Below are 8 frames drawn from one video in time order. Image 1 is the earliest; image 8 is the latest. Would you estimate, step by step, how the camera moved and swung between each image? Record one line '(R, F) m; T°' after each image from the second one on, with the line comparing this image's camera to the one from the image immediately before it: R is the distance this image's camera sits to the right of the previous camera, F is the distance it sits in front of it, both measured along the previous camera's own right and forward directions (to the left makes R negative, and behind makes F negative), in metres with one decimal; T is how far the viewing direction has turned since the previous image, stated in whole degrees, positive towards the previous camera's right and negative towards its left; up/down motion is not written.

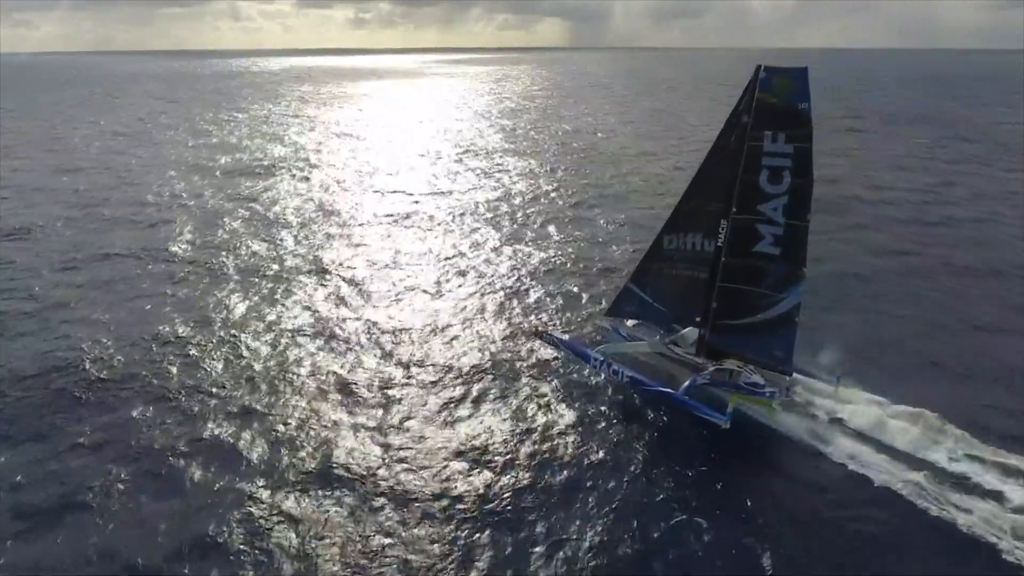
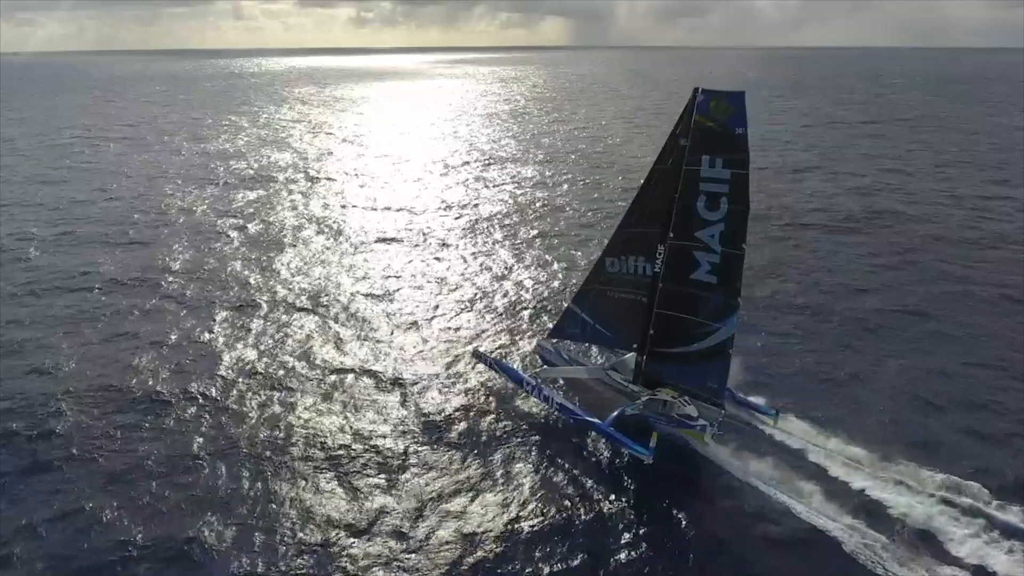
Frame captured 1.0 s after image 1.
(-0.3, +1.8) m; 0°
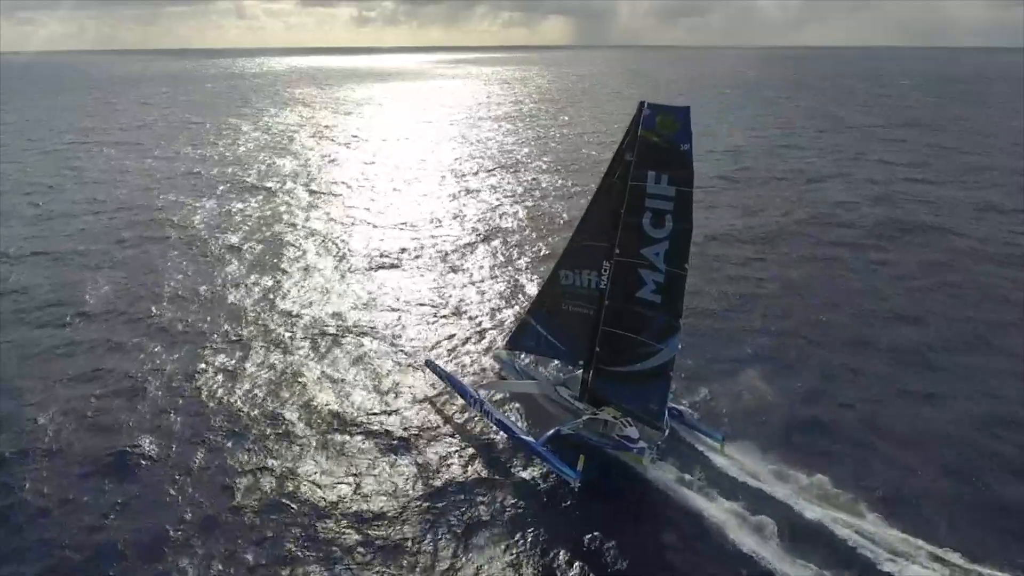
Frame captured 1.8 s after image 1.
(-0.4, +1.7) m; 0°
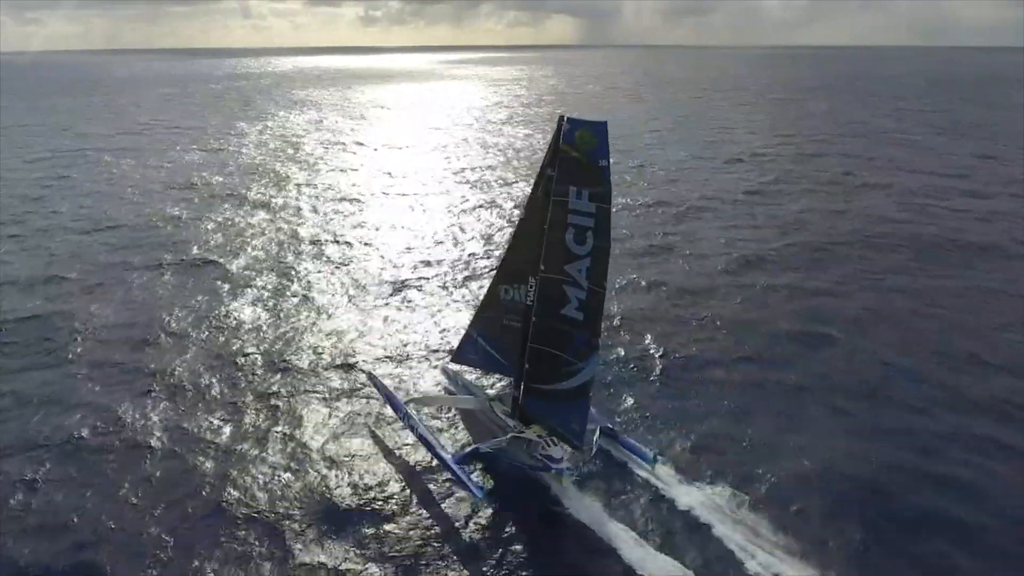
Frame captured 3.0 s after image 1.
(-0.7, +2.8) m; 0°
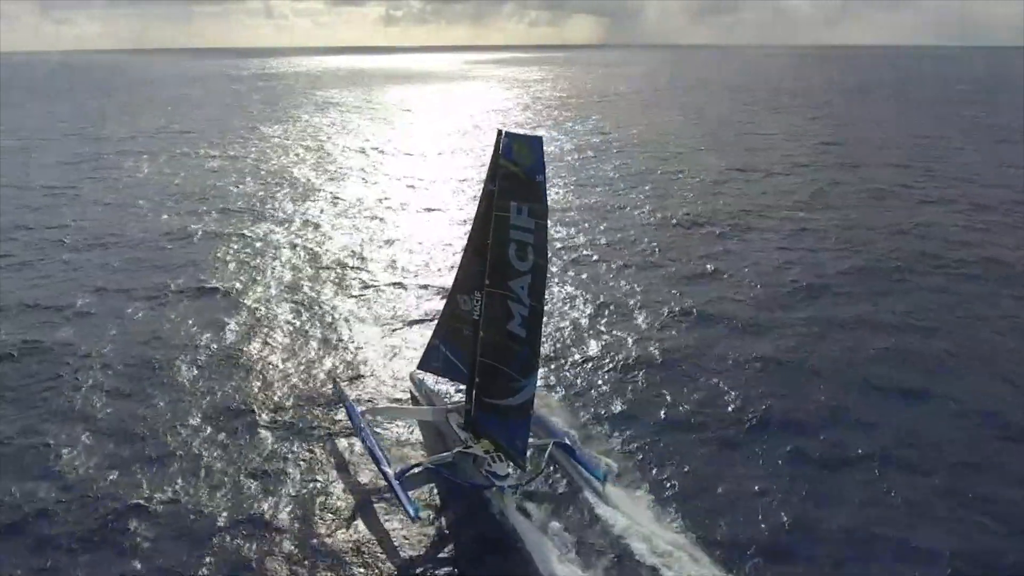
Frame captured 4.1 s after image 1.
(-0.5, +2.7) m; -2°
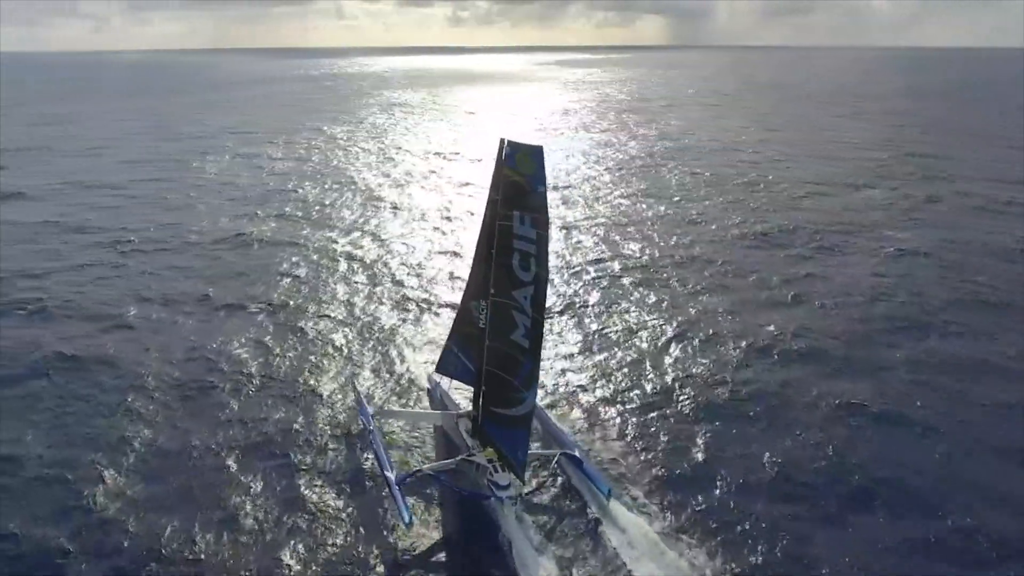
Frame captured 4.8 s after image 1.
(-0.2, +2.2) m; -5°
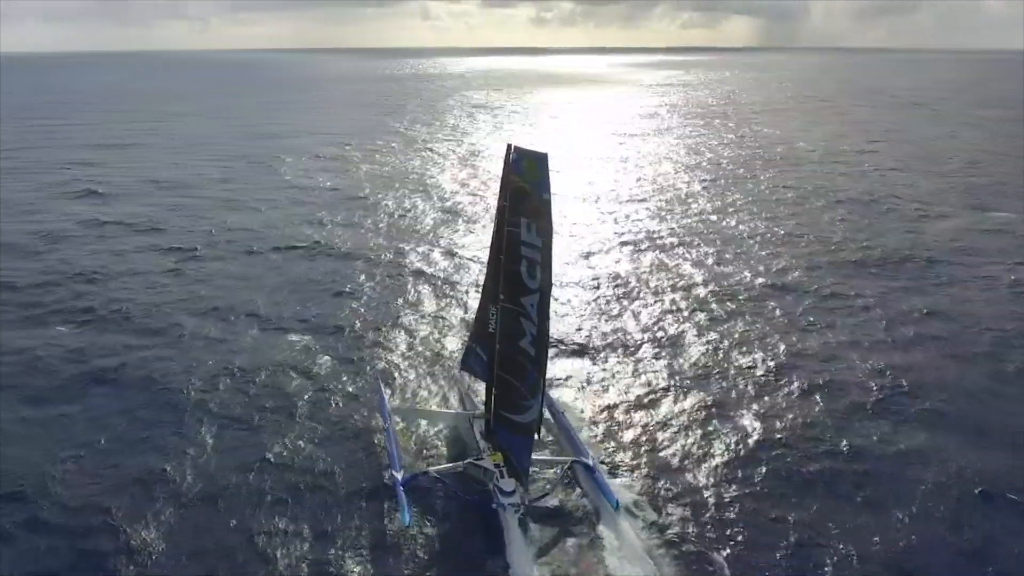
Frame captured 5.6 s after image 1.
(+0.1, +2.7) m; -6°
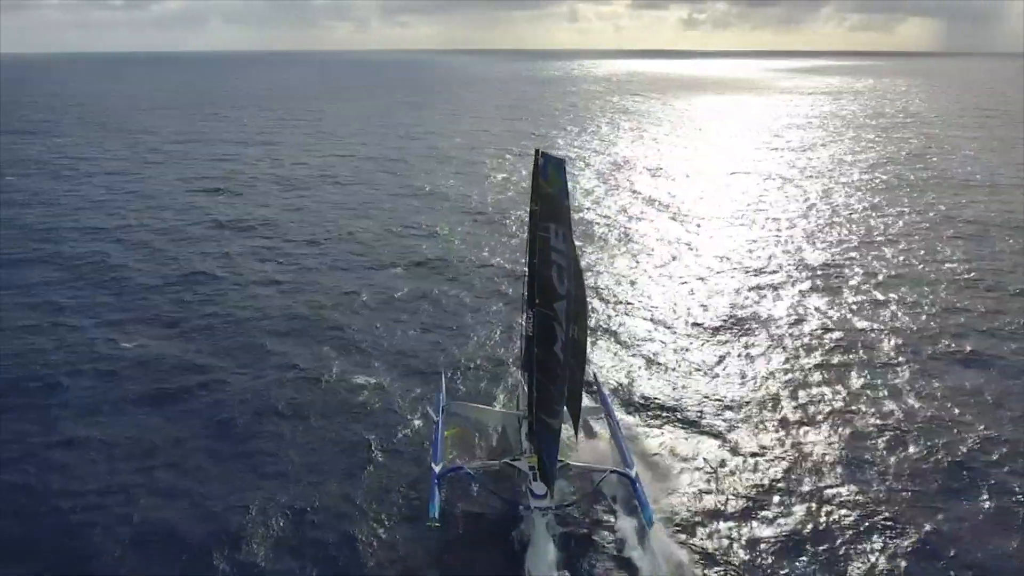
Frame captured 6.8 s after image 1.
(+0.7, +4.2) m; -11°
